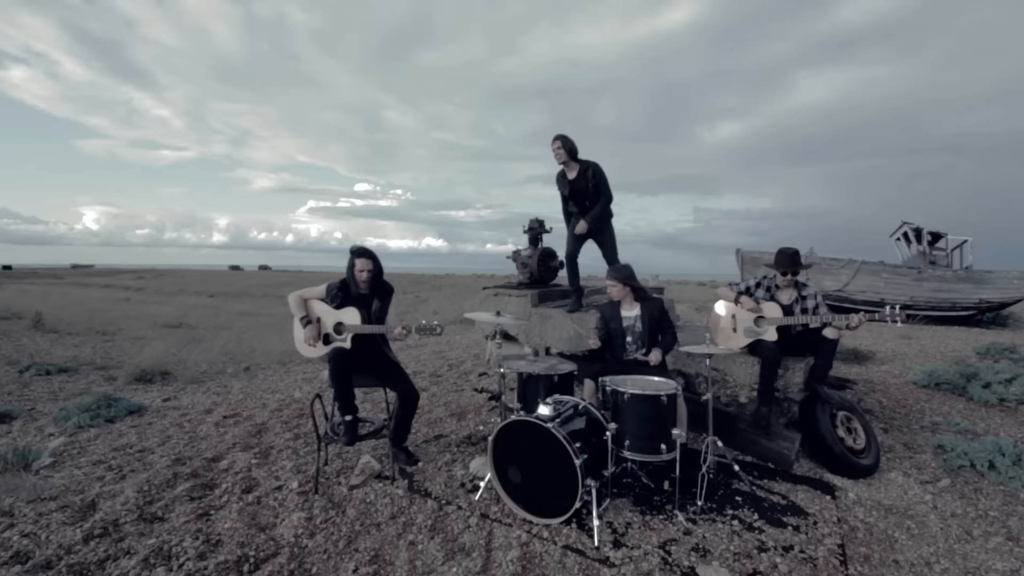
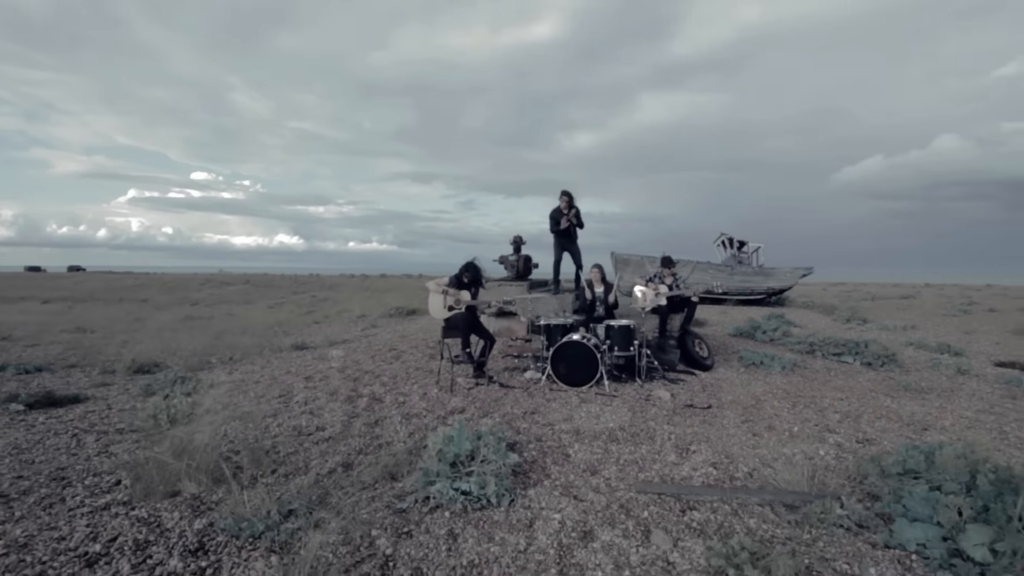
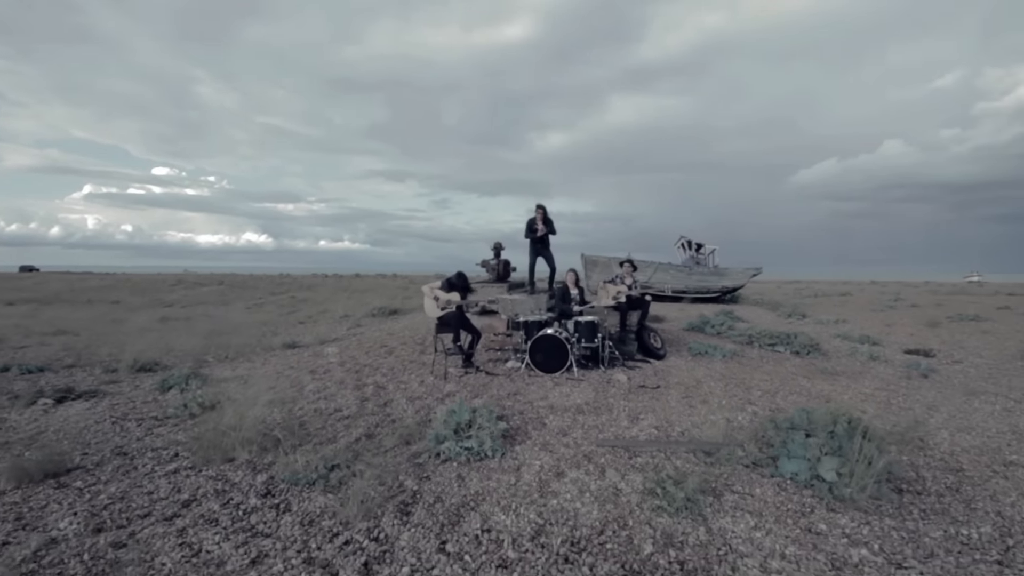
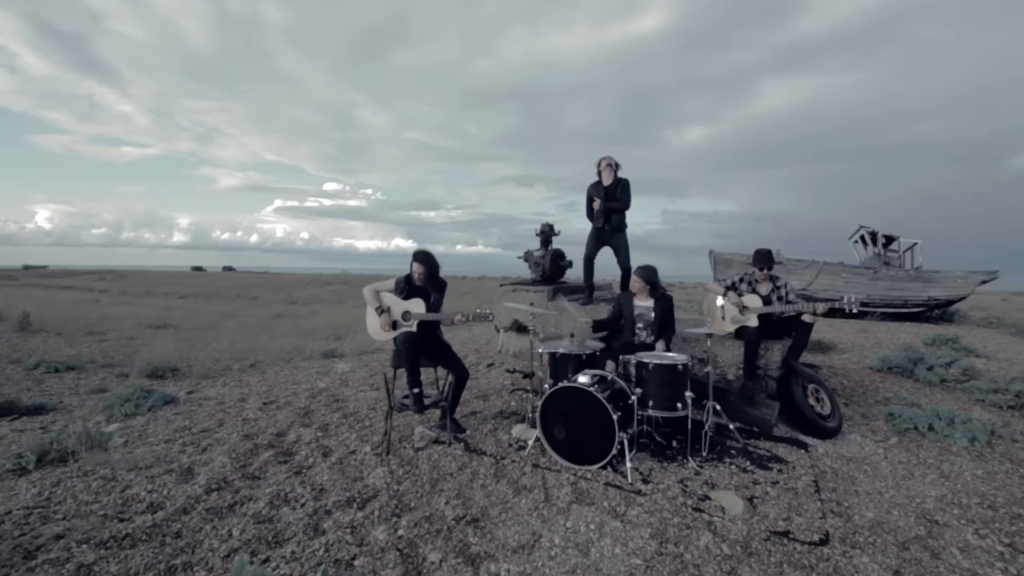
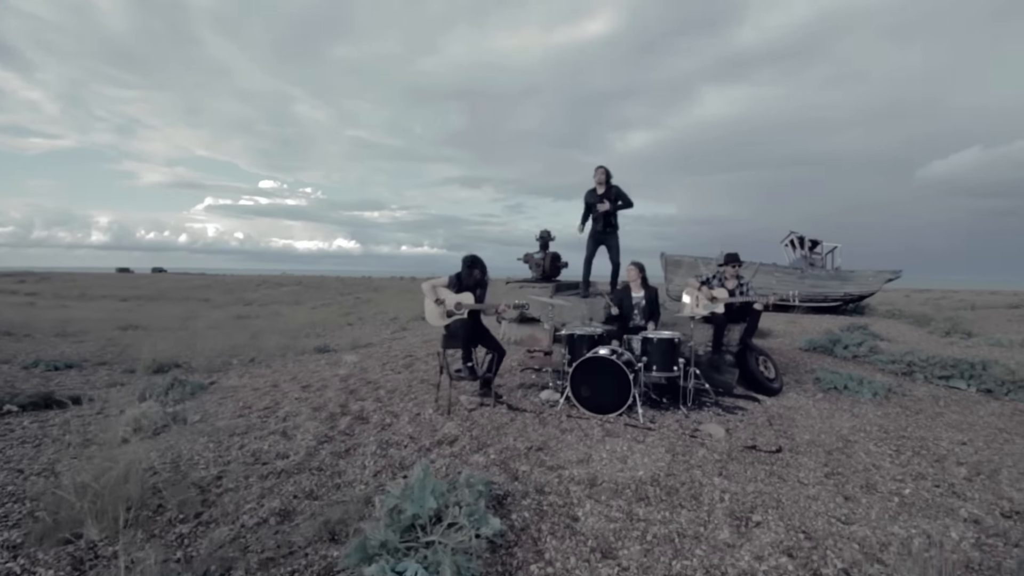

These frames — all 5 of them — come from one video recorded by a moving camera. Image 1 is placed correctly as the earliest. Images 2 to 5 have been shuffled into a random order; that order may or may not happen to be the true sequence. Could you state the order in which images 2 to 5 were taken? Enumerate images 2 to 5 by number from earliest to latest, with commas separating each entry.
4, 5, 2, 3
